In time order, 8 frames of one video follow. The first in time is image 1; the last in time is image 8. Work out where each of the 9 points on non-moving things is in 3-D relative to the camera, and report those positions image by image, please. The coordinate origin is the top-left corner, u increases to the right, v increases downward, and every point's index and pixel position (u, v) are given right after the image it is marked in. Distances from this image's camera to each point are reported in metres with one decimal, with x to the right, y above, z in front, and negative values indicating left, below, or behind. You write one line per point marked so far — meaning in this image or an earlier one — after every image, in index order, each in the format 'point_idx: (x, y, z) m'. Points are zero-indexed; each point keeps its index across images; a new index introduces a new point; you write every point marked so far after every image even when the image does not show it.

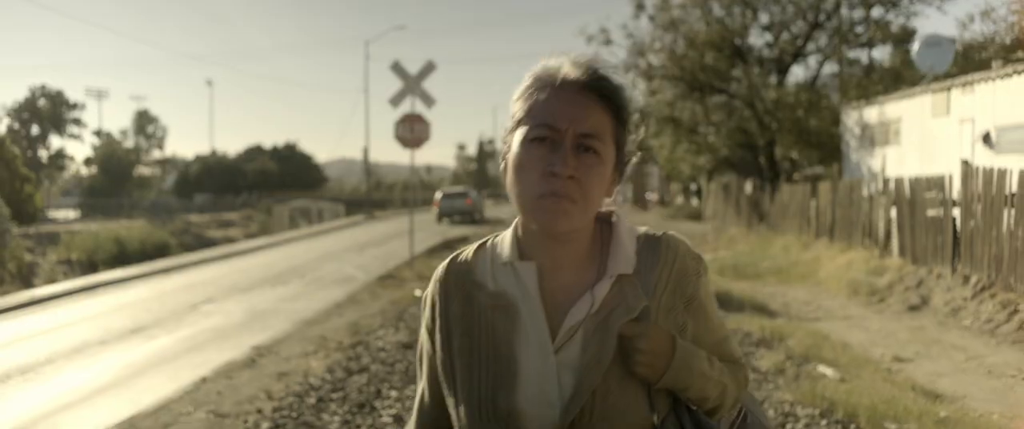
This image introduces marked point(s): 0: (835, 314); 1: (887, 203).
0: (+3.7, -1.2, +11.2) m
1: (+5.4, +0.2, +14.0) m
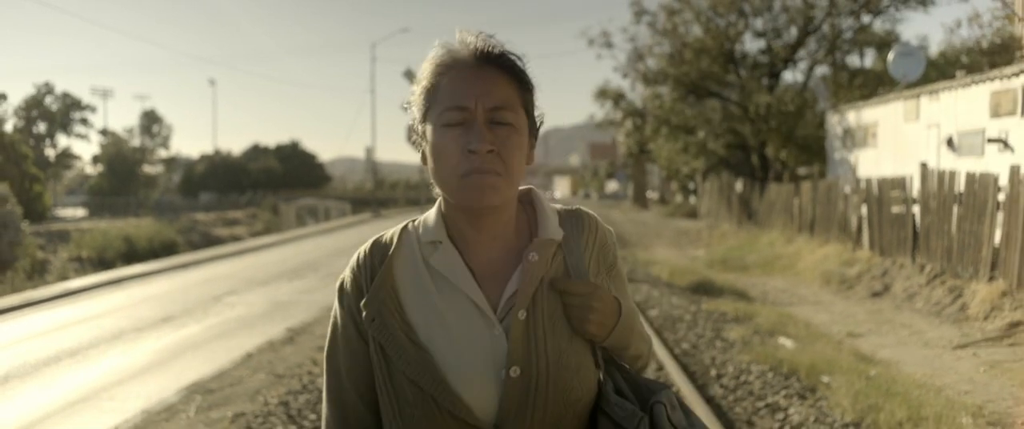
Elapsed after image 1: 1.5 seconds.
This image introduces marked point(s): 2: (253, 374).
0: (+3.8, -1.1, +12.5) m
1: (+5.5, +0.2, +15.3) m
2: (-2.2, -1.4, +8.4) m
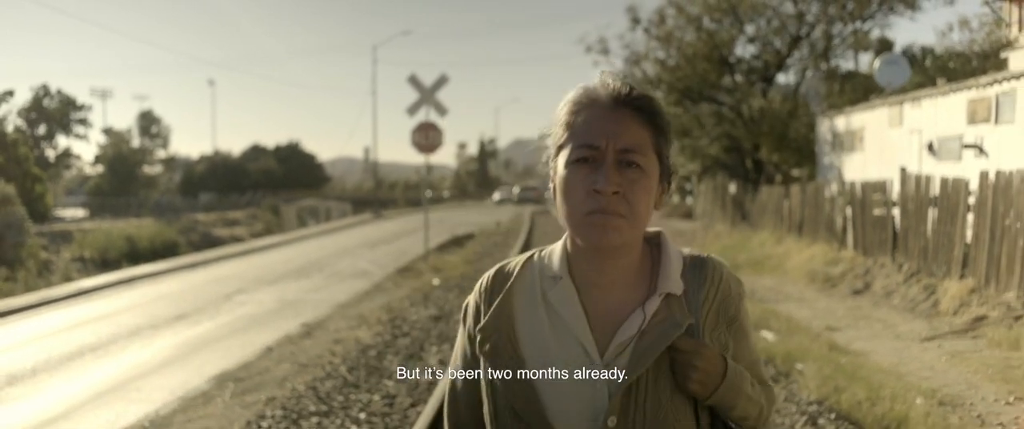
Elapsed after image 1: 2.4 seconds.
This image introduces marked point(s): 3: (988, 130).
0: (+3.8, -1.1, +13.2) m
1: (+5.5, +0.2, +16.1) m
2: (-2.2, -1.4, +9.1) m
3: (+6.6, +1.2, +13.2) m
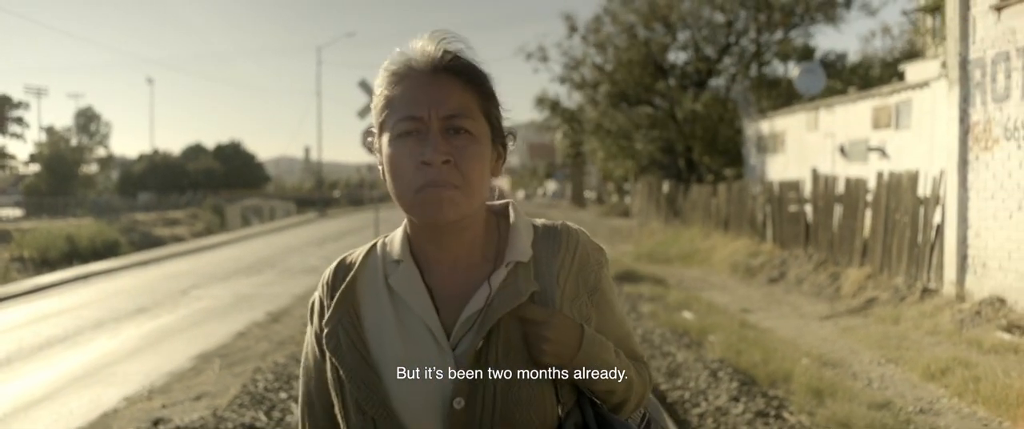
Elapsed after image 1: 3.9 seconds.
0: (+3.1, -1.1, +14.6) m
1: (+4.6, +0.2, +17.5) m
2: (-2.7, -1.4, +10.2) m
3: (+5.8, +1.3, +14.8) m
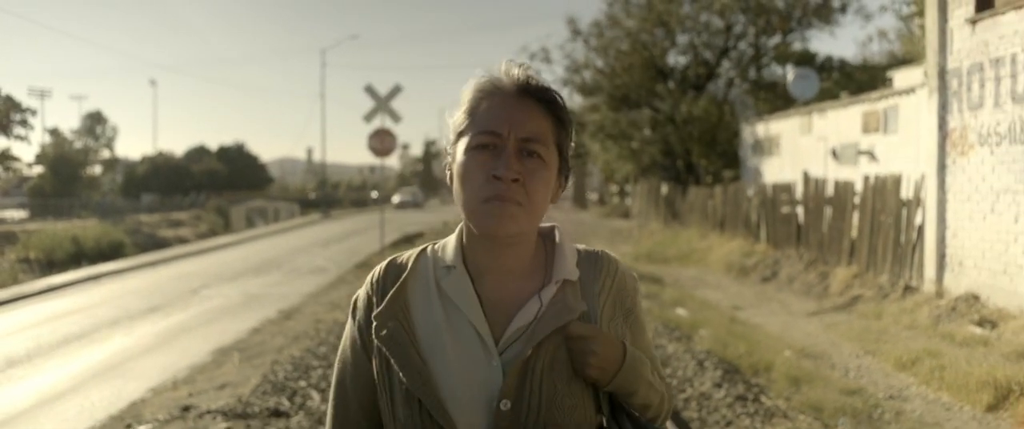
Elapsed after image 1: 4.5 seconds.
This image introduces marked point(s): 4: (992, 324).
0: (+3.1, -1.1, +15.2) m
1: (+4.6, +0.2, +18.1) m
2: (-2.7, -1.4, +10.7) m
3: (+5.8, +1.2, +15.3) m
4: (+4.5, -1.0, +8.9) m
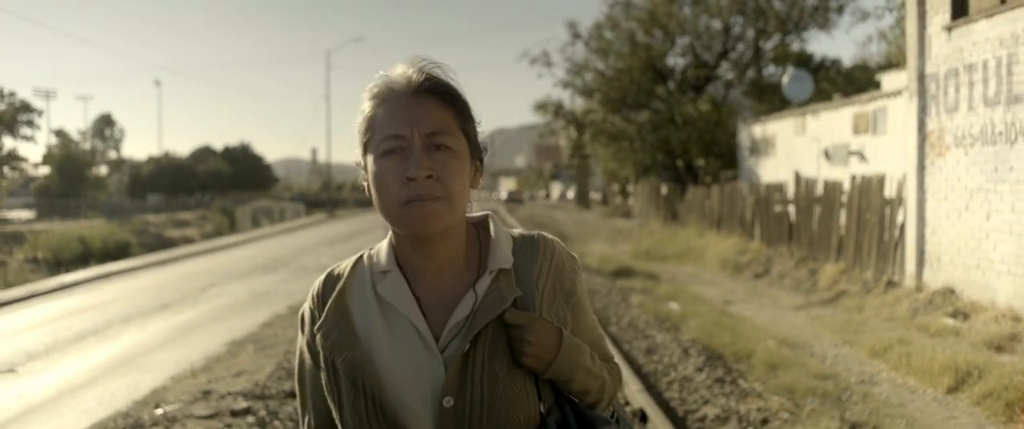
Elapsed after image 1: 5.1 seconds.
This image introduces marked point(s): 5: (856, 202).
0: (+3.1, -1.1, +15.7) m
1: (+4.7, +0.2, +18.6) m
2: (-2.7, -1.4, +11.3) m
3: (+5.9, +1.3, +15.8) m
4: (+4.5, -1.0, +9.4) m
5: (+4.6, +0.2, +12.9) m
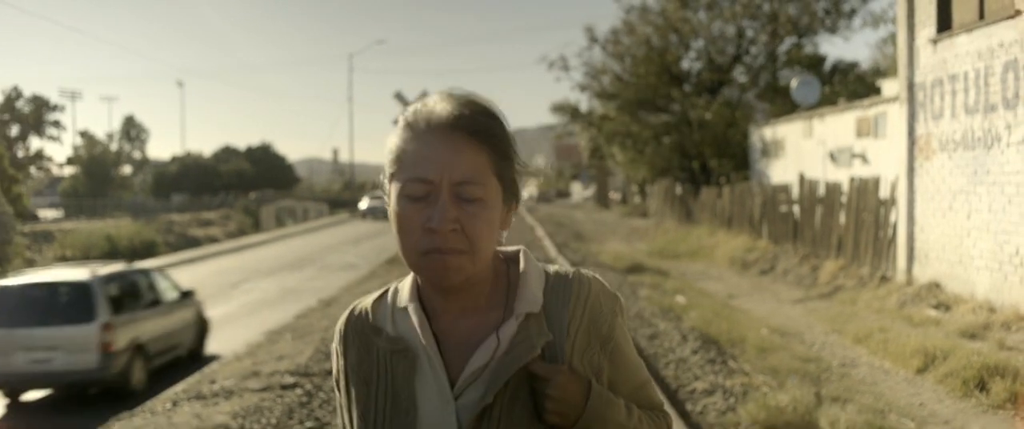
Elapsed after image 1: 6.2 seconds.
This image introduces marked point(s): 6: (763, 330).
0: (+3.4, -1.1, +16.5) m
1: (+5.0, +0.2, +19.4) m
2: (-2.5, -1.4, +12.2) m
3: (+6.2, +1.3, +16.6) m
4: (+4.6, -1.0, +10.2) m
5: (+4.9, +0.2, +13.7) m
6: (+2.5, -1.2, +9.7) m
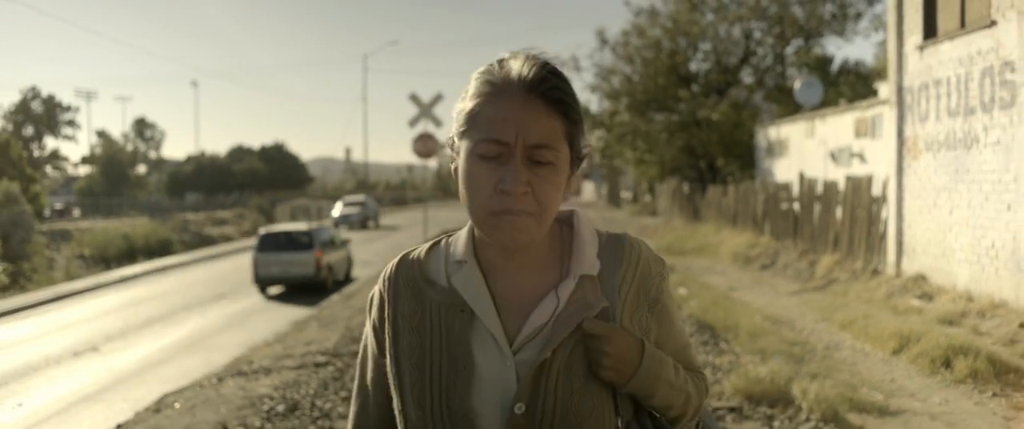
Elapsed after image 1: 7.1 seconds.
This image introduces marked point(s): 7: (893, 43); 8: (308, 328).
0: (+3.6, -1.0, +17.2) m
1: (+5.2, +0.3, +20.1) m
2: (-2.3, -1.3, +13.0) m
3: (+6.4, +1.3, +17.2) m
4: (+4.7, -0.9, +10.9) m
5: (+5.0, +0.2, +14.4) m
6: (+2.6, -1.1, +10.4) m
7: (+5.0, +2.2, +12.5) m
8: (-2.5, -1.4, +11.8) m
